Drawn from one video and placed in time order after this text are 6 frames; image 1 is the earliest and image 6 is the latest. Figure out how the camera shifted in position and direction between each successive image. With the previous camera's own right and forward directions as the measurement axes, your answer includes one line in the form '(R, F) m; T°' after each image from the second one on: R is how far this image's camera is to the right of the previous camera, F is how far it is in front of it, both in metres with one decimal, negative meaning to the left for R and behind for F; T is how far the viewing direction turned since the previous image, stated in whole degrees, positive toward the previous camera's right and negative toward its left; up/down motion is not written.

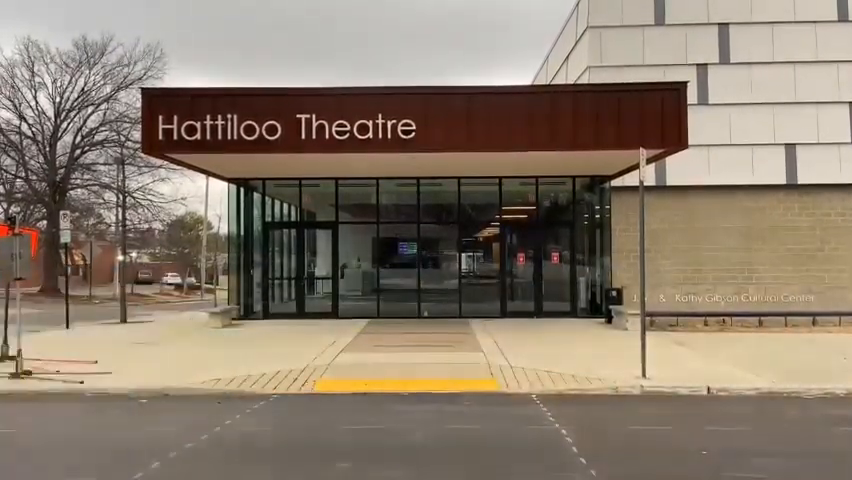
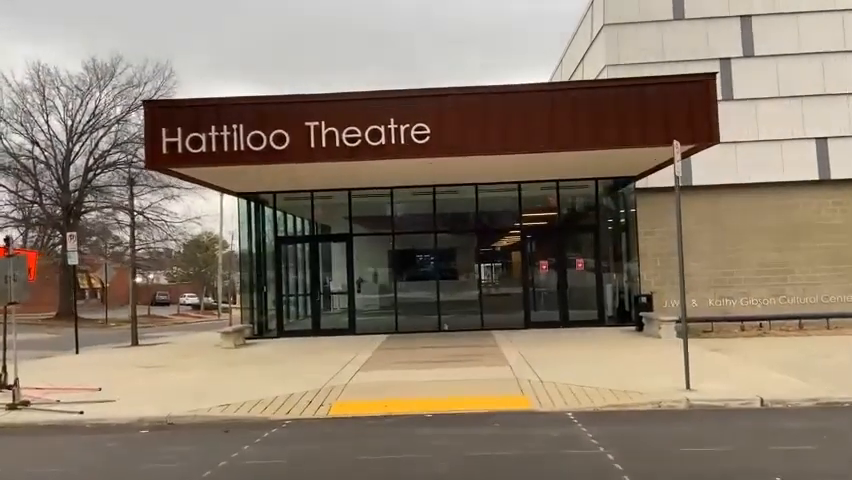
(-0.1, +0.8) m; -1°
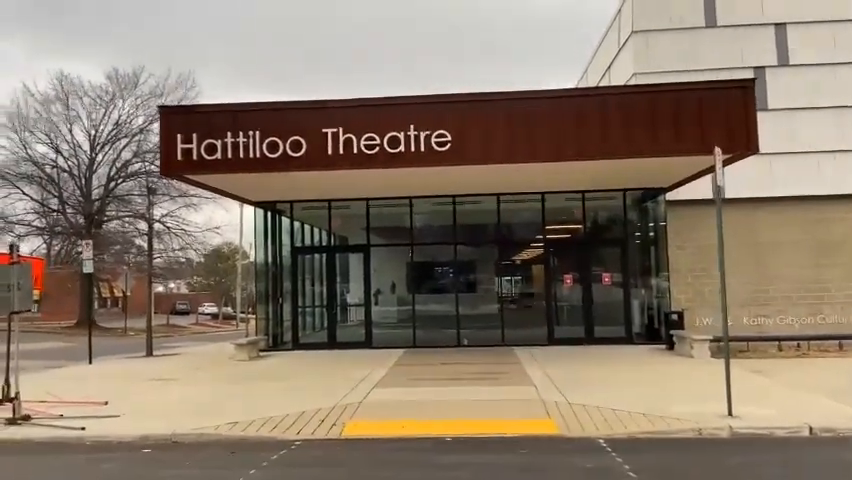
(0.0, +0.6) m; -1°
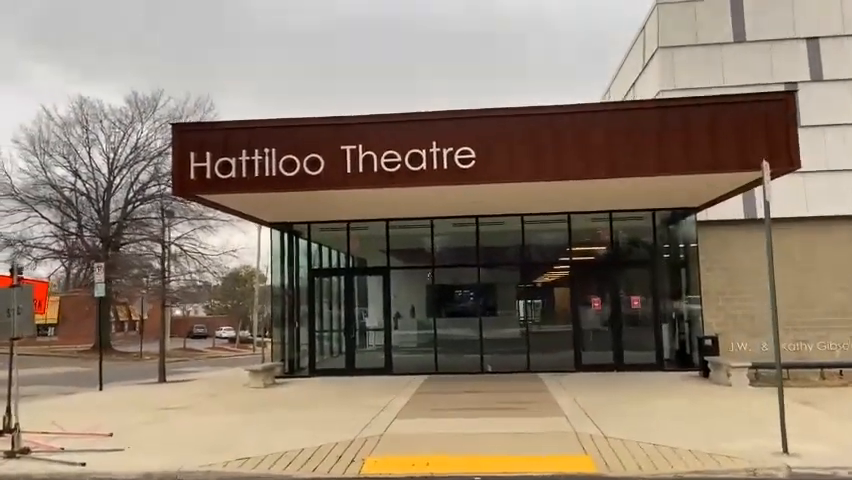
(-0.1, +0.6) m; -1°
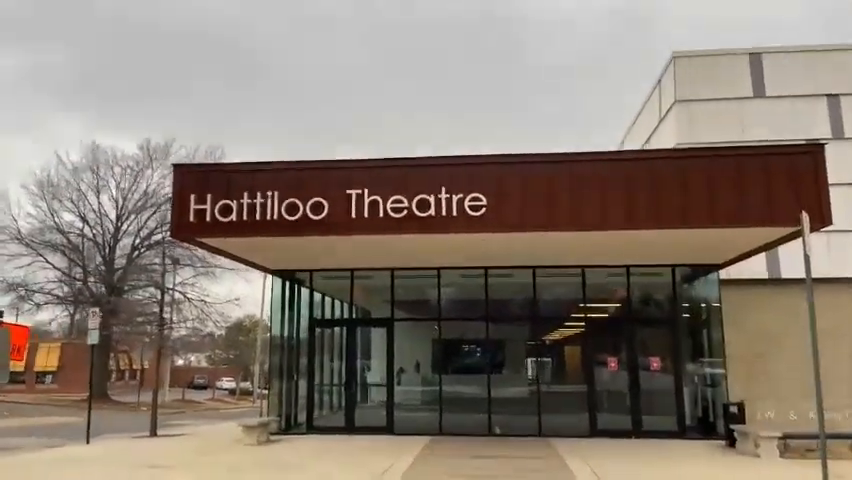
(0.0, +0.8) m; -1°
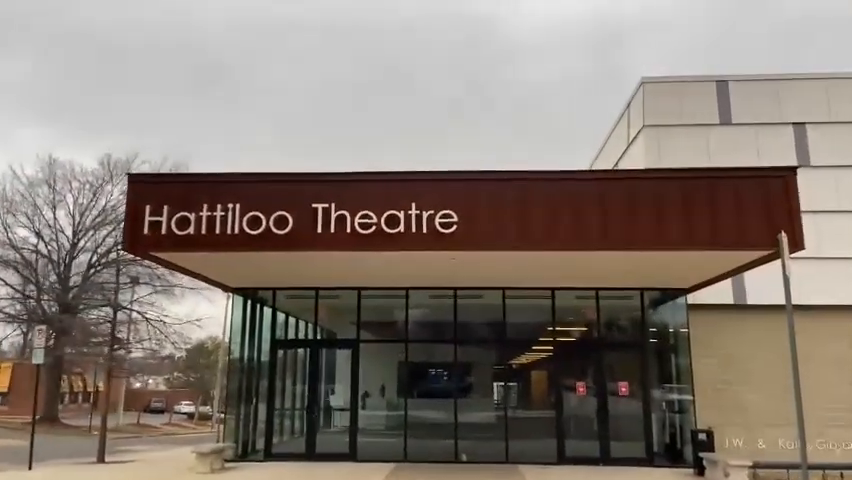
(0.0, +0.4) m; +3°
